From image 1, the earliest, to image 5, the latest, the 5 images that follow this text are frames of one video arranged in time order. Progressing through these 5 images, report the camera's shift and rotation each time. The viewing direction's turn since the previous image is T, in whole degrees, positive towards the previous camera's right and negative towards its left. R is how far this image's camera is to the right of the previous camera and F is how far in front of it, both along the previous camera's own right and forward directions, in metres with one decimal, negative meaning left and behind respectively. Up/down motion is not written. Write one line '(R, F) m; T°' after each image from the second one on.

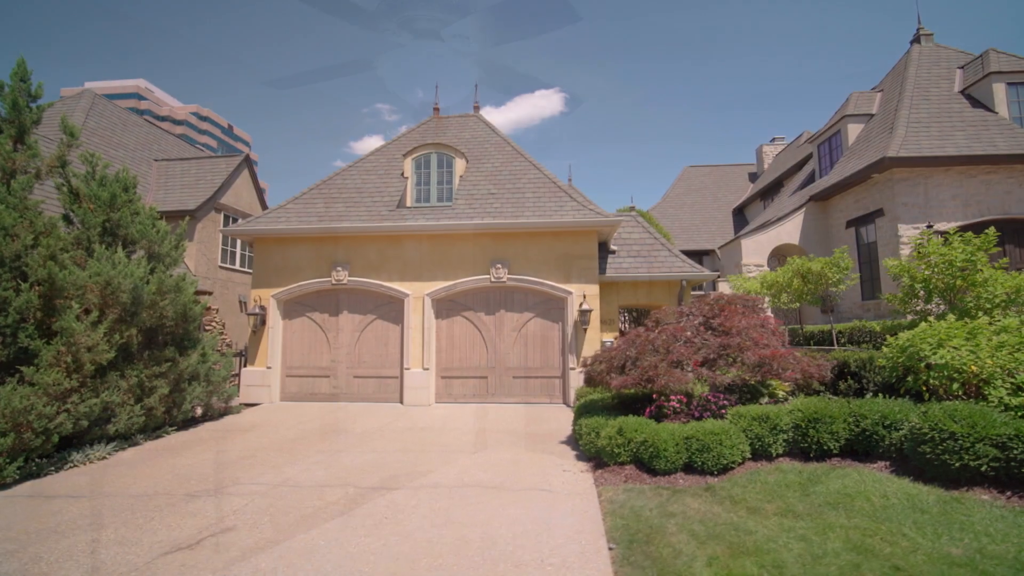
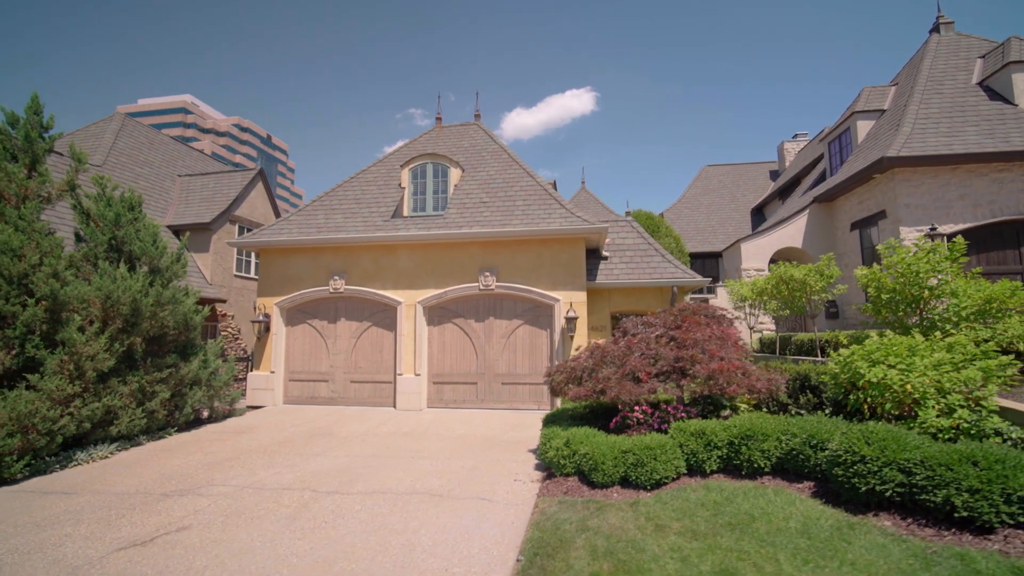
(+1.1, -0.1) m; -4°
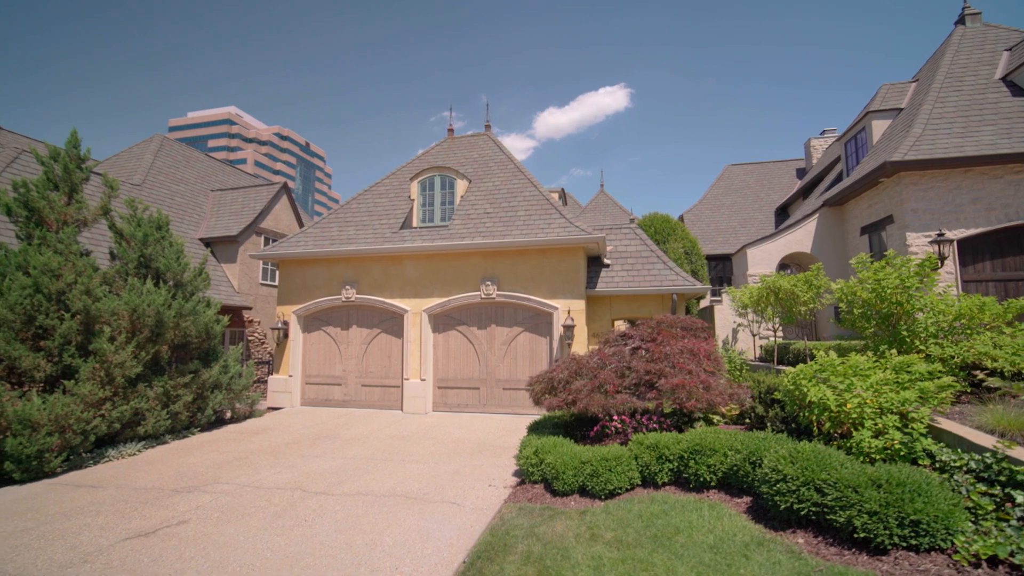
(+0.9, -0.3) m; -4°
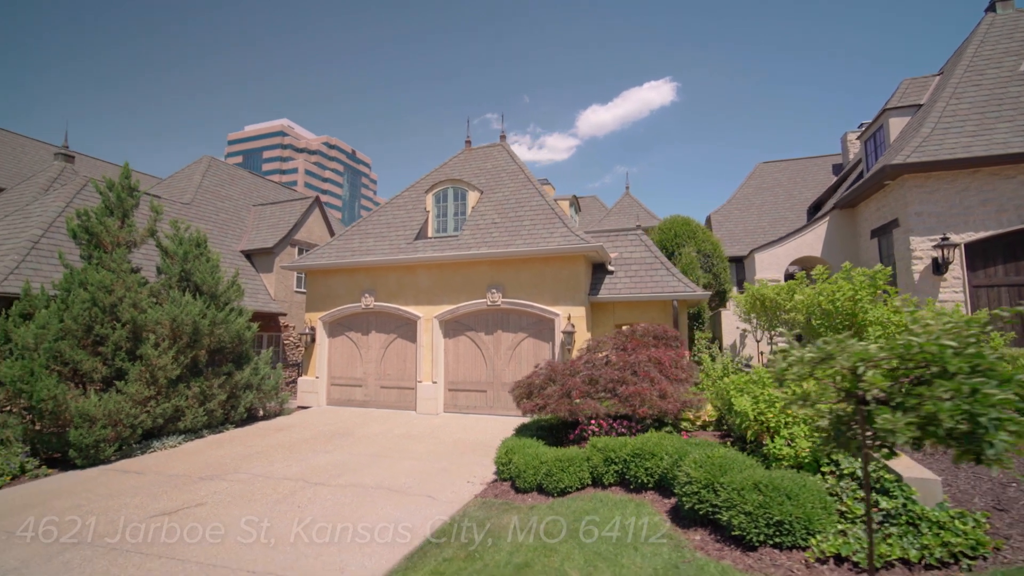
(+1.1, -0.5) m; -6°
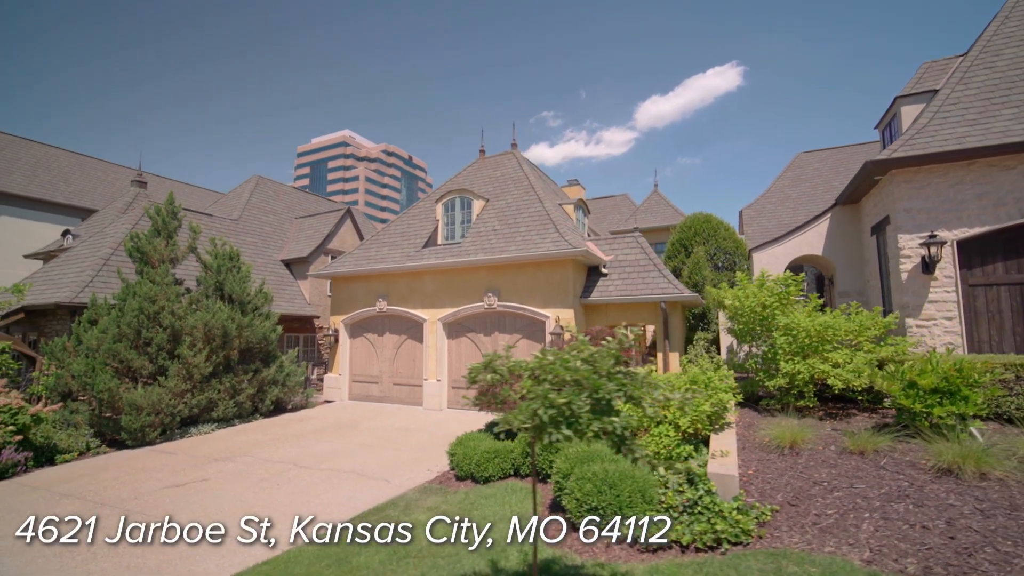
(+1.9, -0.5) m; -8°
